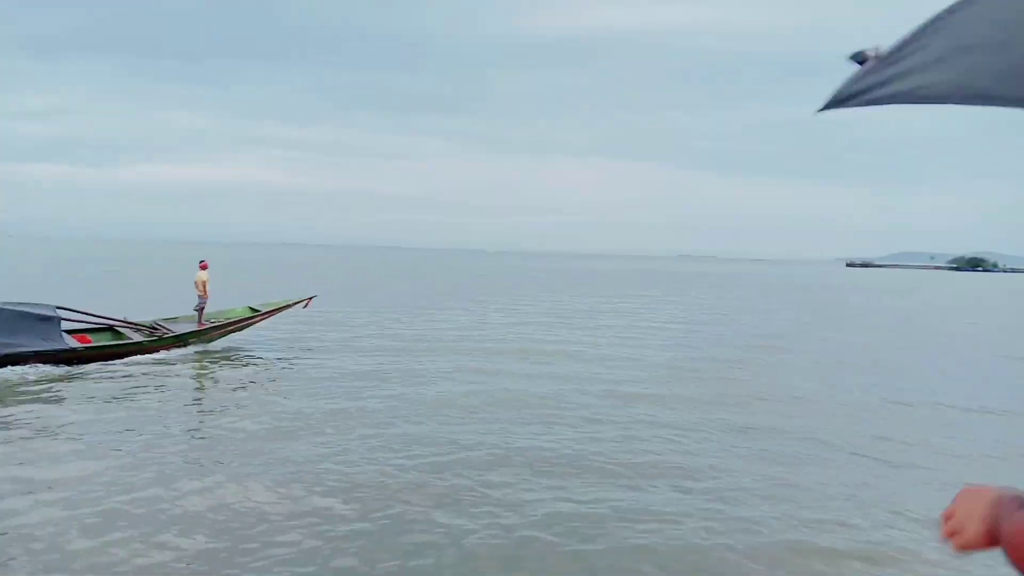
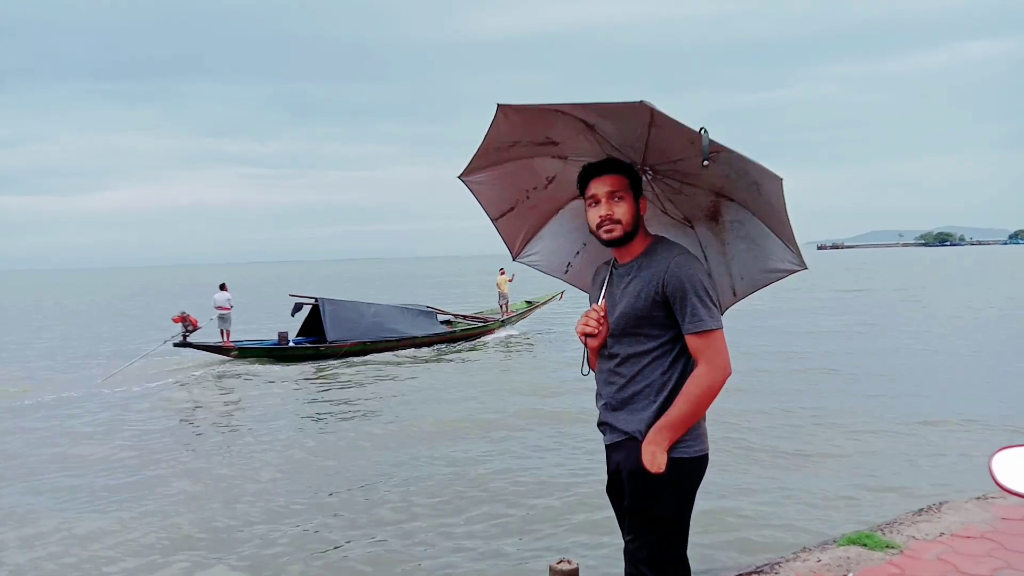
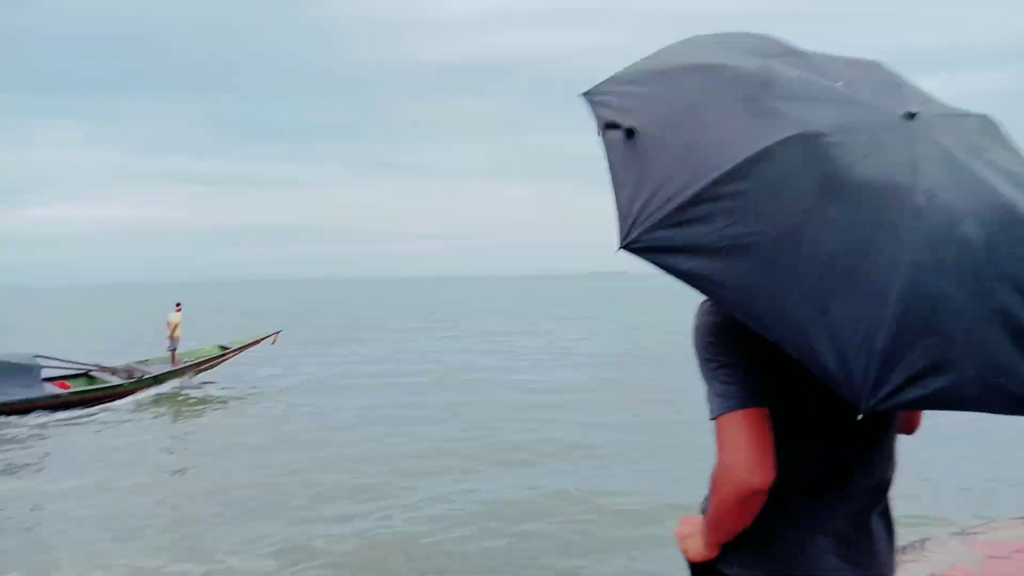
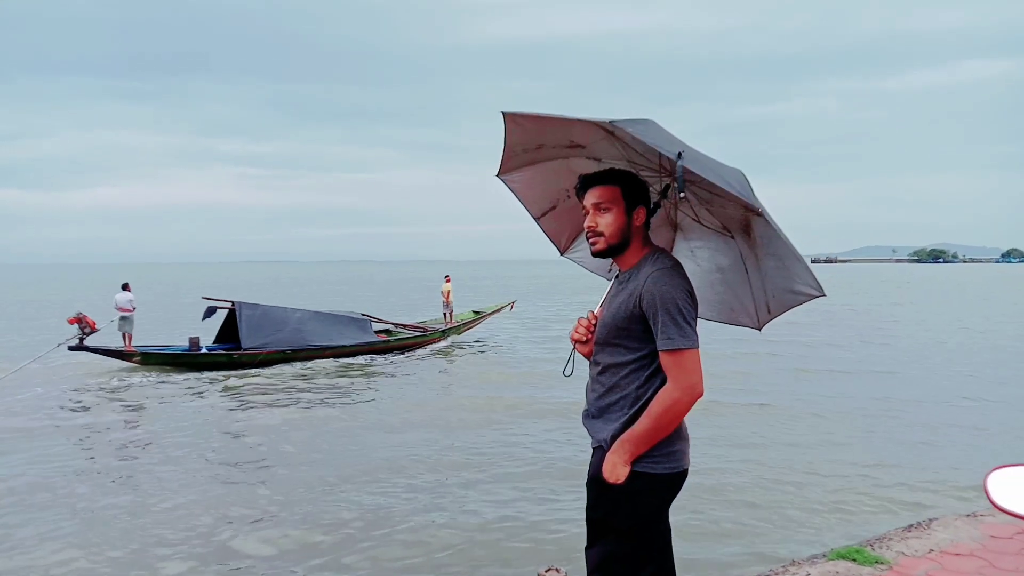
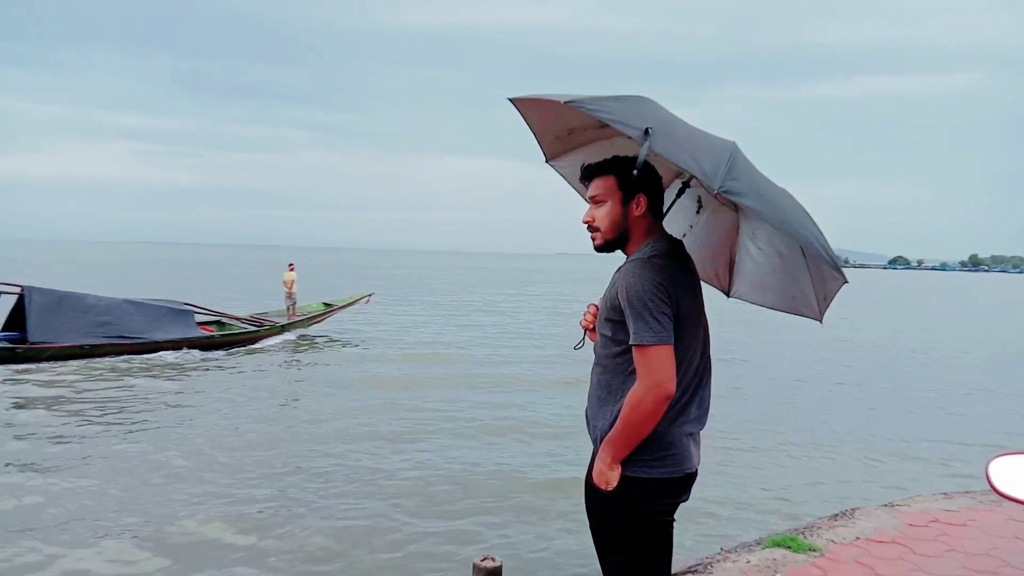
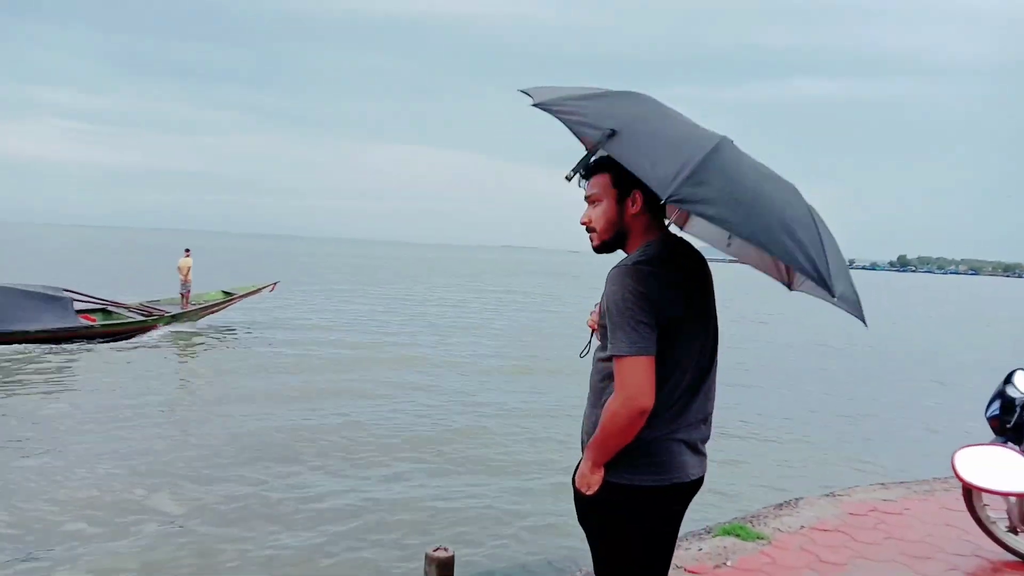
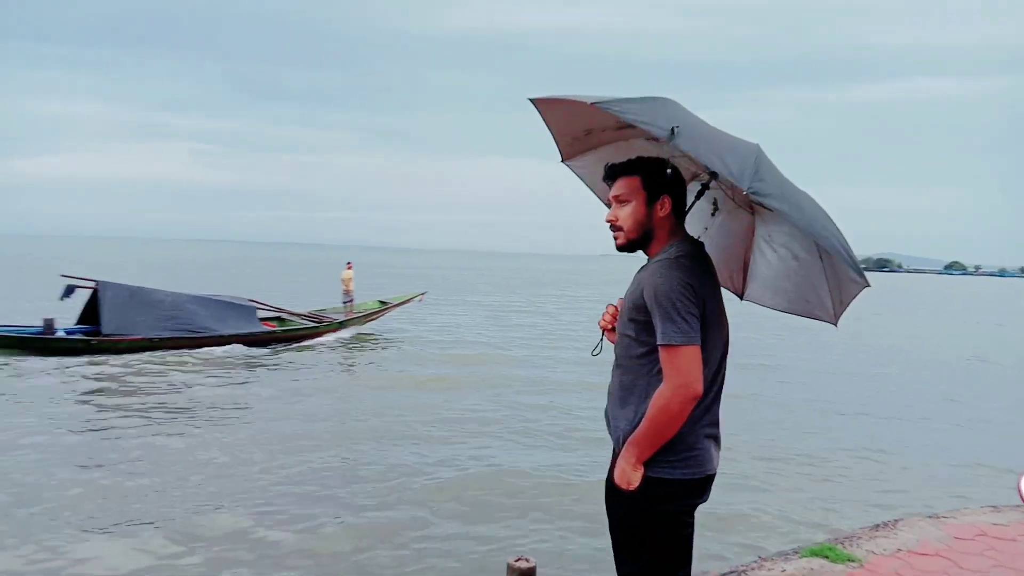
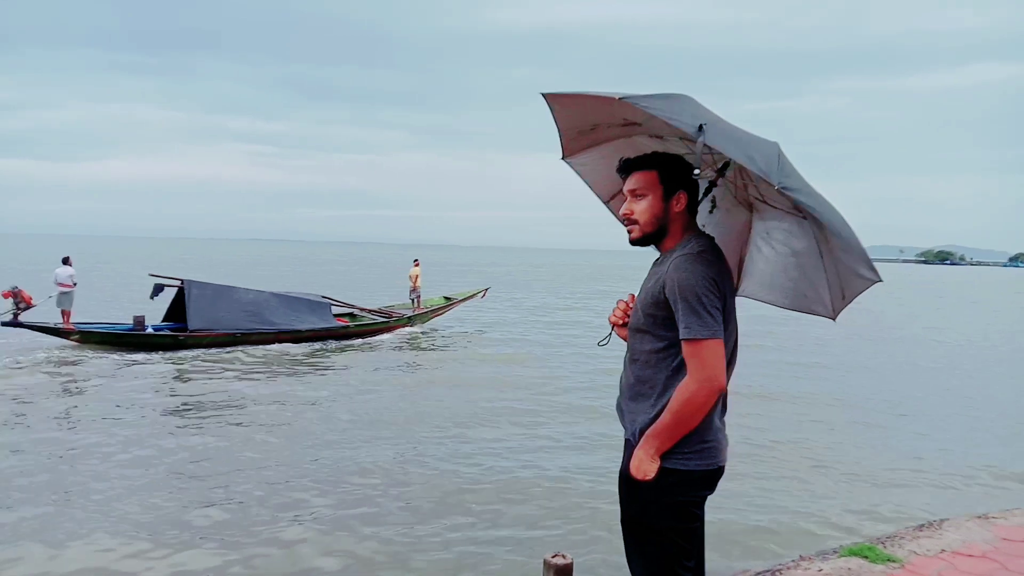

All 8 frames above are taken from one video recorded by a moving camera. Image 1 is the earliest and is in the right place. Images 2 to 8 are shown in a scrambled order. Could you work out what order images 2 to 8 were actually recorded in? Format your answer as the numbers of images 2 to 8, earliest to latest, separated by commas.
3, 6, 5, 7, 8, 4, 2
